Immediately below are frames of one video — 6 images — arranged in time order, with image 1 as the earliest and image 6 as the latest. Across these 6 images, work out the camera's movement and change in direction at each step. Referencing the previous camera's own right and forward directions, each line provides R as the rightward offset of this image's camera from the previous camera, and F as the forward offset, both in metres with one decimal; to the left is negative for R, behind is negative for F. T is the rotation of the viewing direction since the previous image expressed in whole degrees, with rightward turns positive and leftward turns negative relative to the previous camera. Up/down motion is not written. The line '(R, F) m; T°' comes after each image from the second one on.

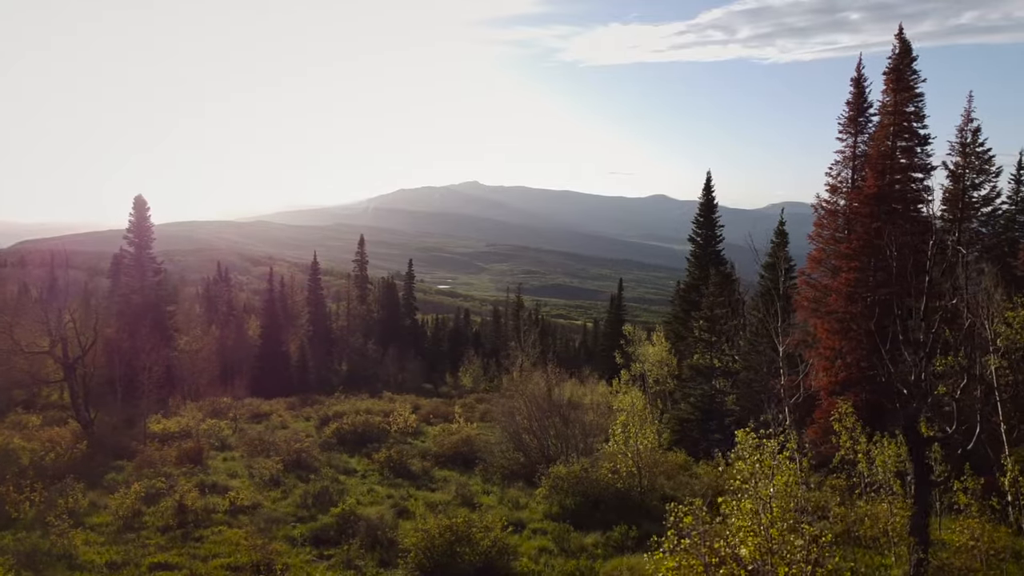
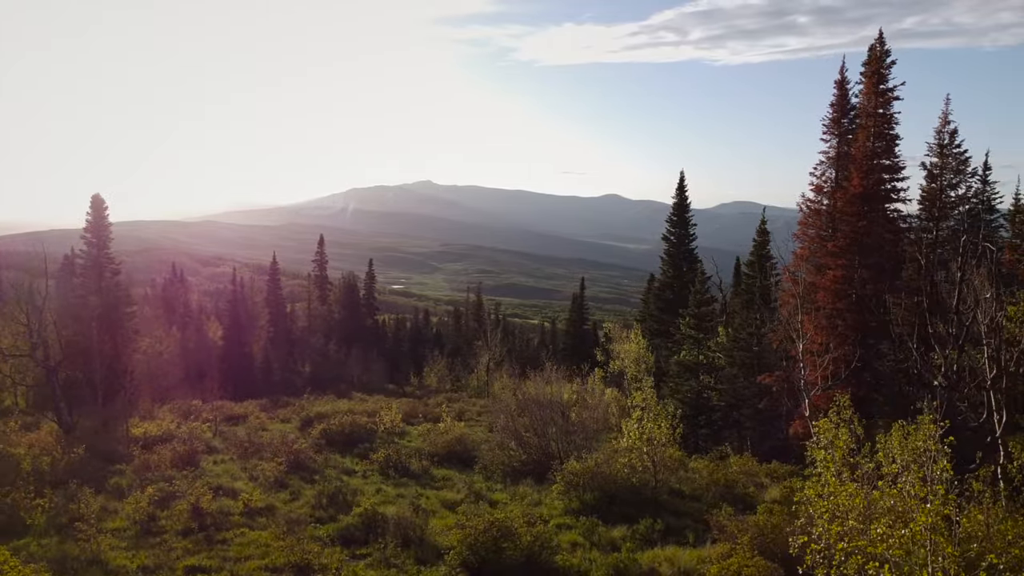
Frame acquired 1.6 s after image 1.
(-0.9, 0.0) m; +3°
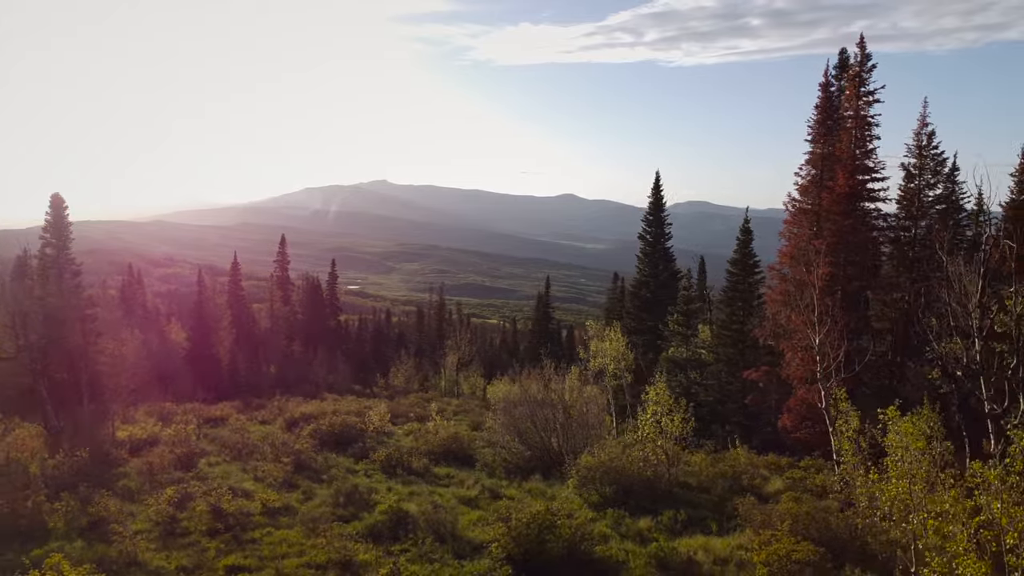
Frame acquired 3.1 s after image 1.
(-0.9, -0.1) m; +2°
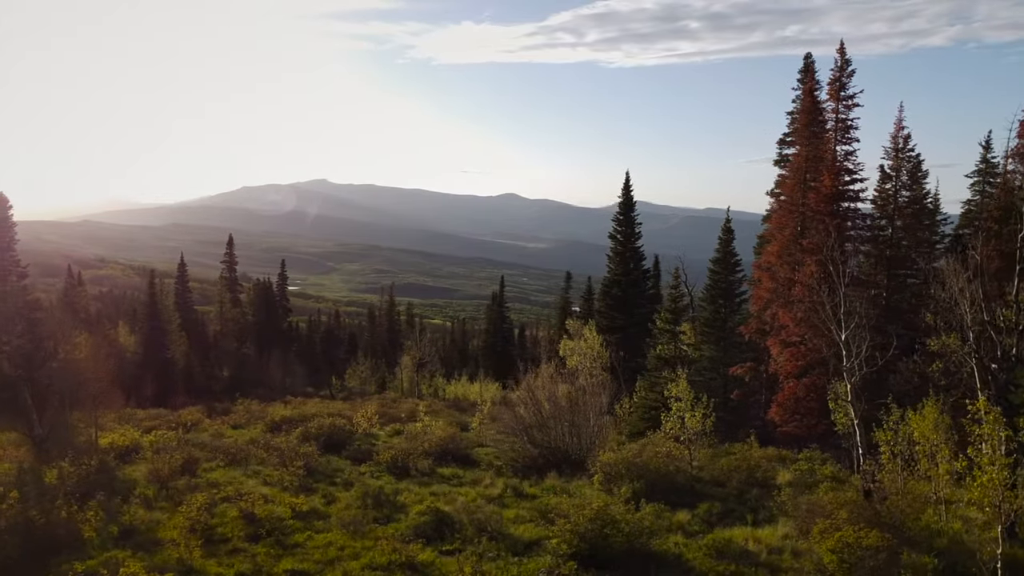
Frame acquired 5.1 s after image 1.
(-1.3, 0.0) m; +3°
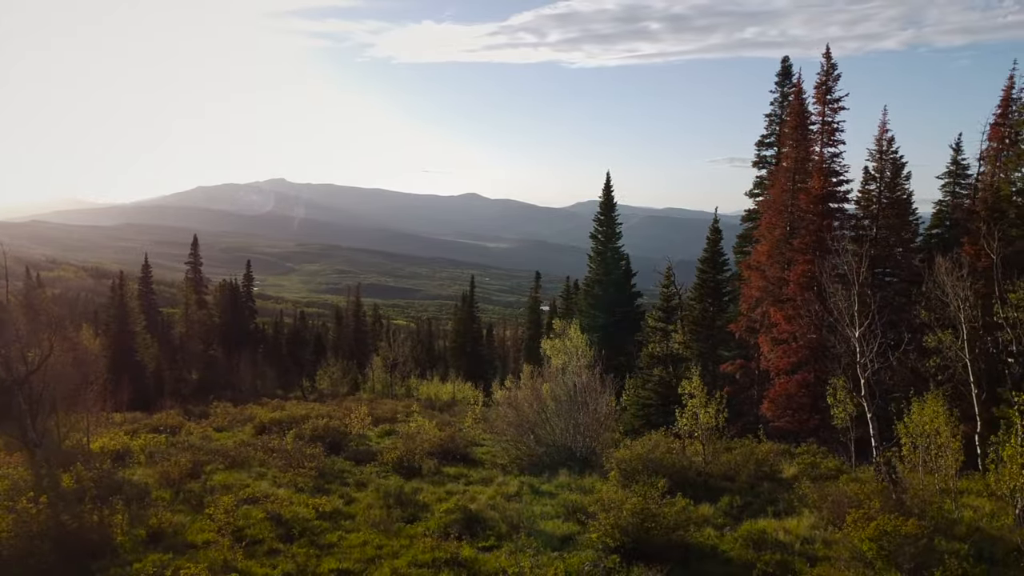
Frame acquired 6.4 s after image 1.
(-0.9, -0.1) m; +2°
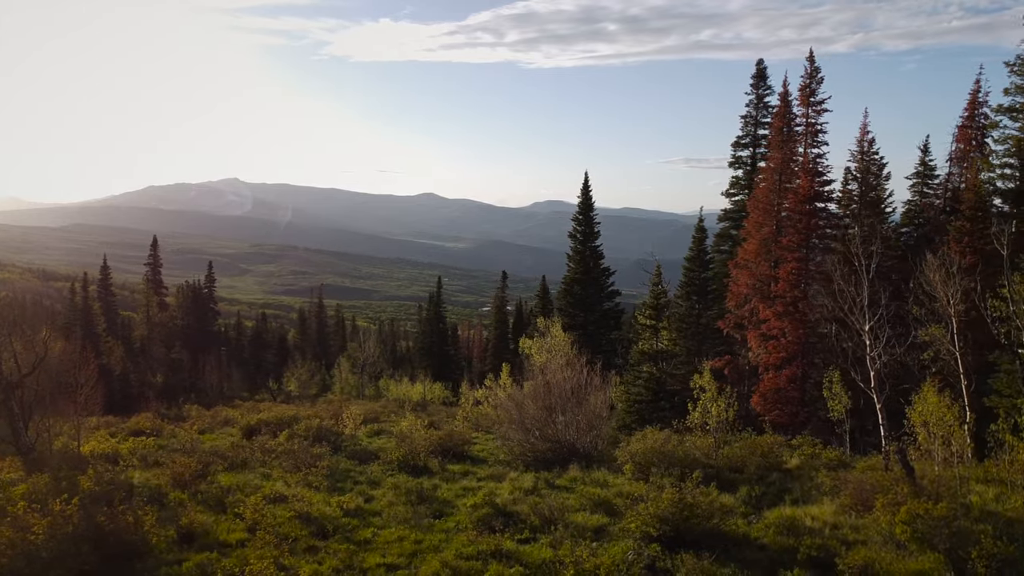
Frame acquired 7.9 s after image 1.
(-1.0, -0.1) m; +2°
